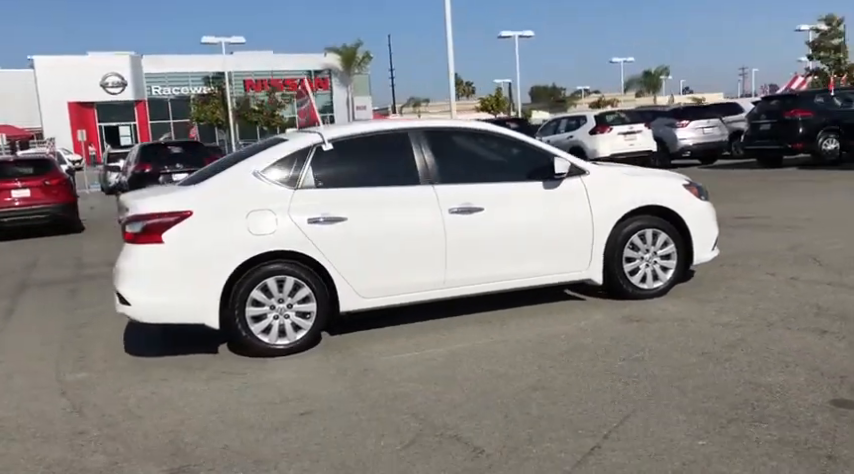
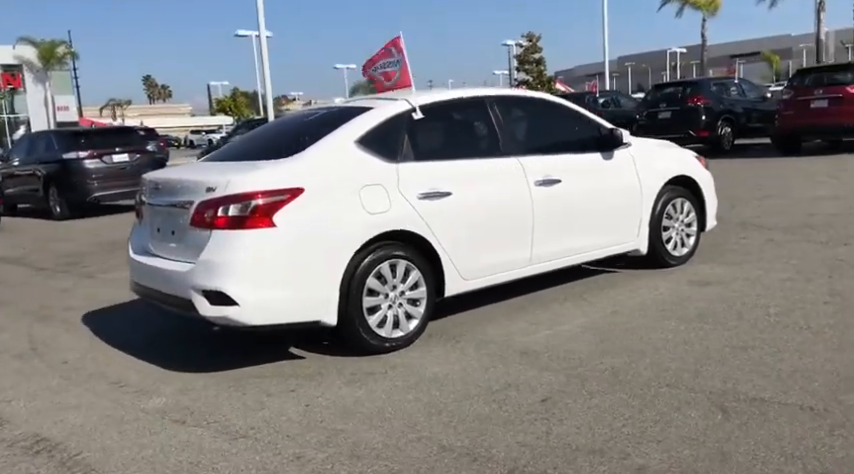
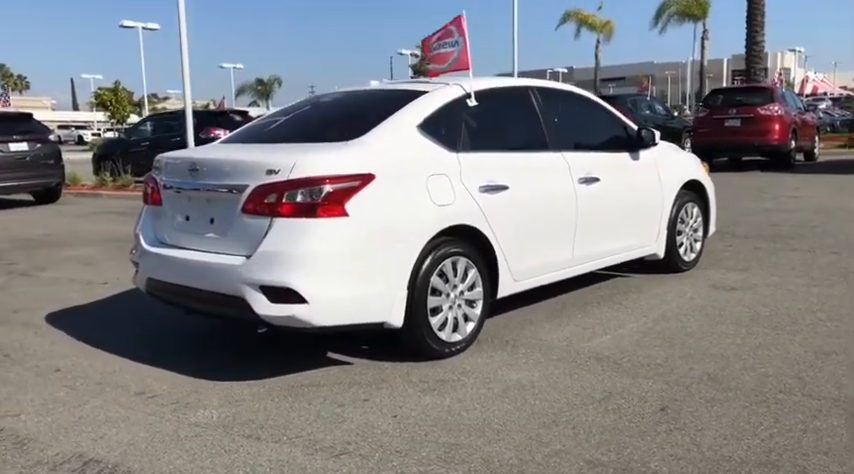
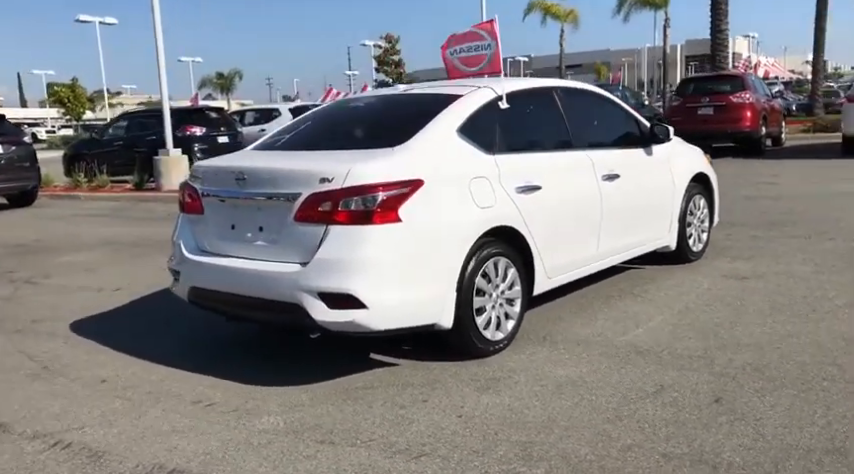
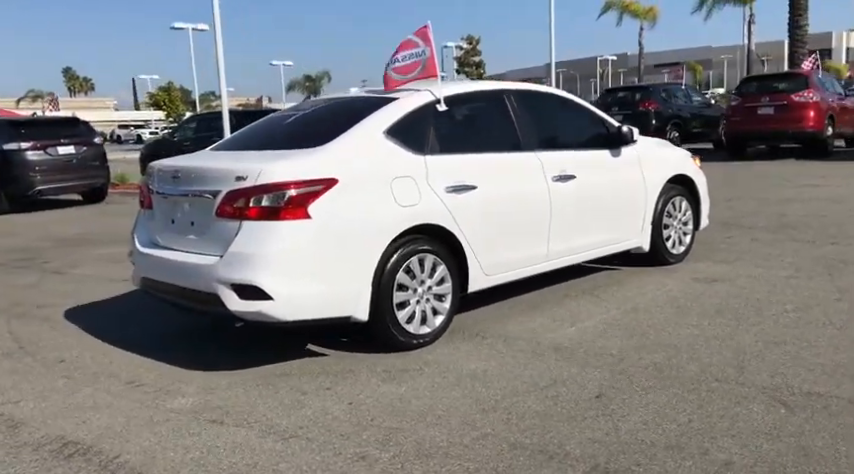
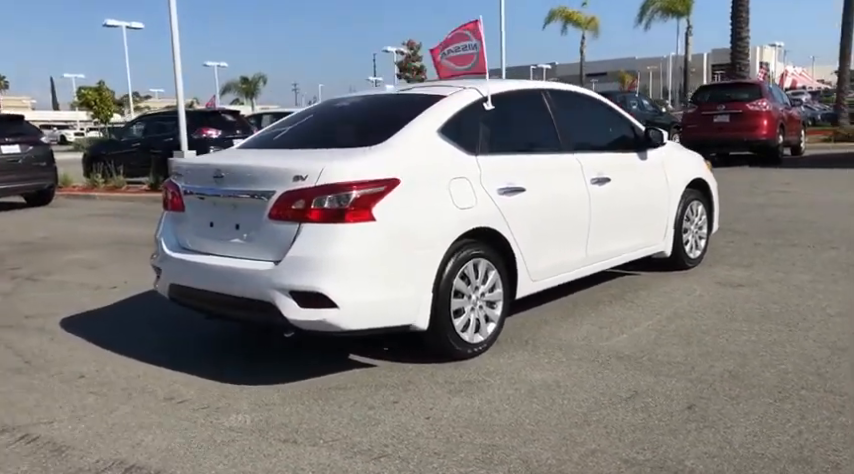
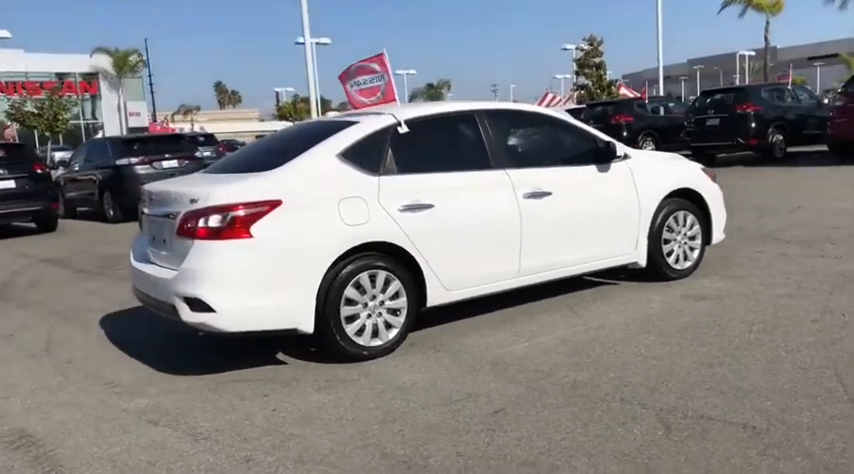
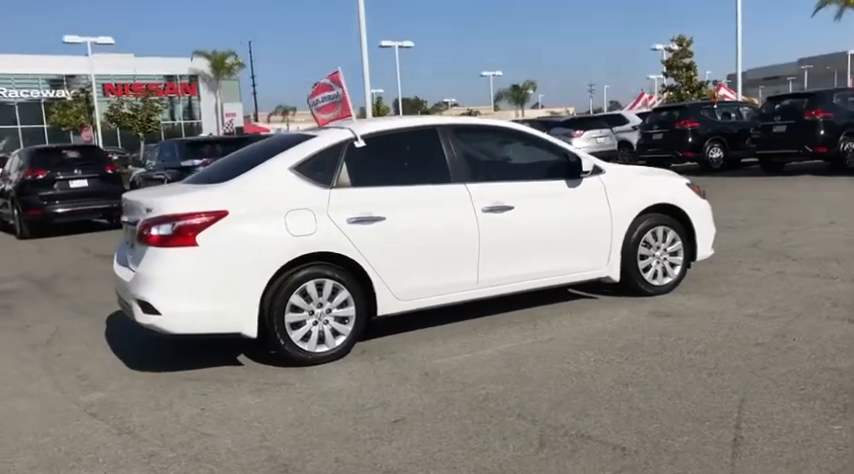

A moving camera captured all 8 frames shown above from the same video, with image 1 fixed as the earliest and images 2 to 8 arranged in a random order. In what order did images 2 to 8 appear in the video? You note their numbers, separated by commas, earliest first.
8, 7, 2, 5, 3, 6, 4
